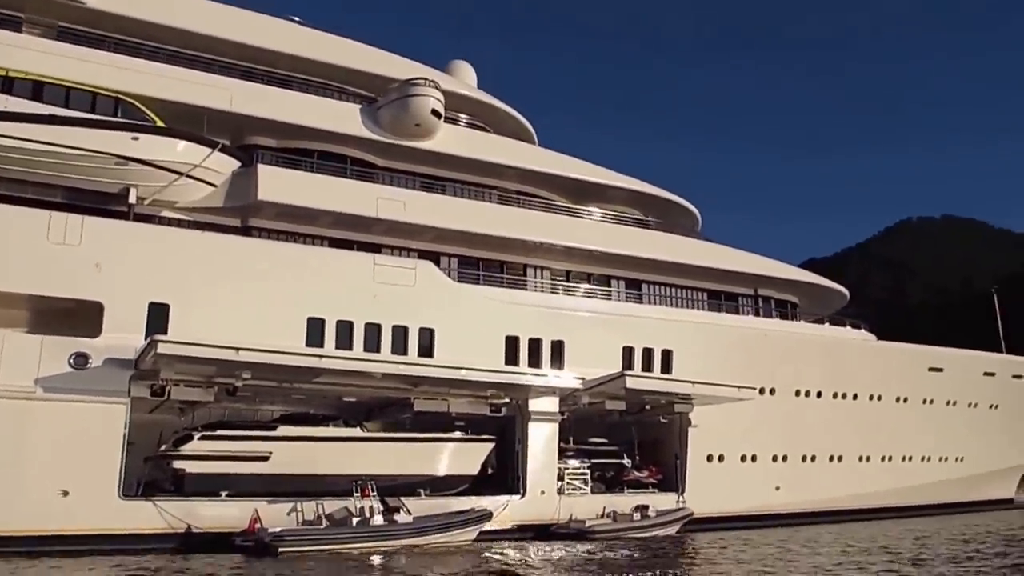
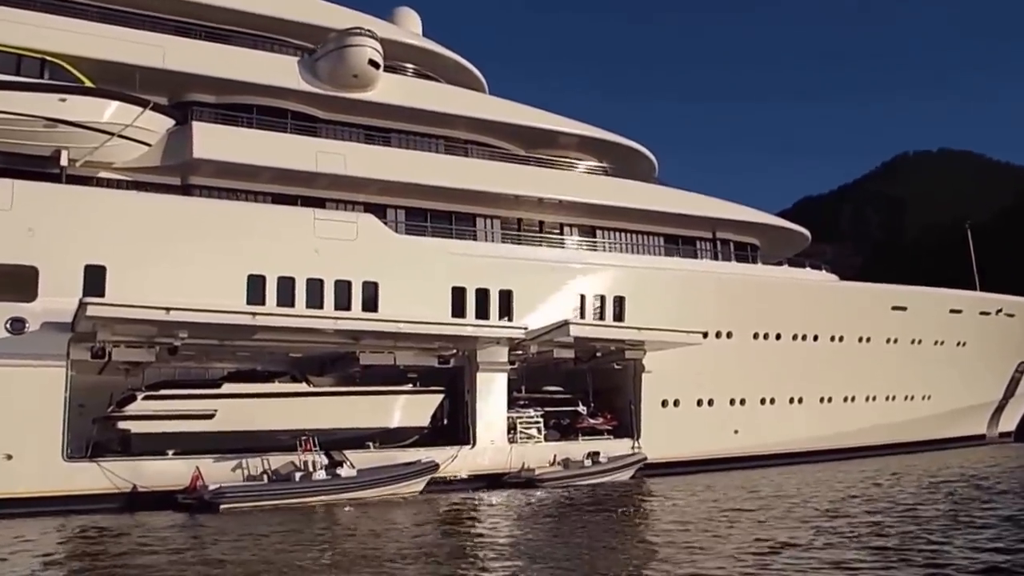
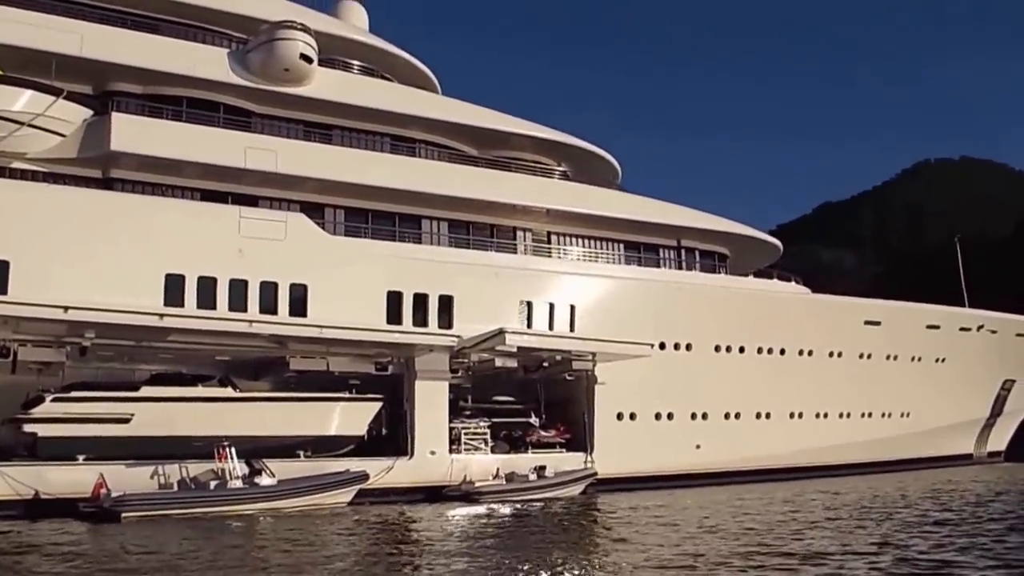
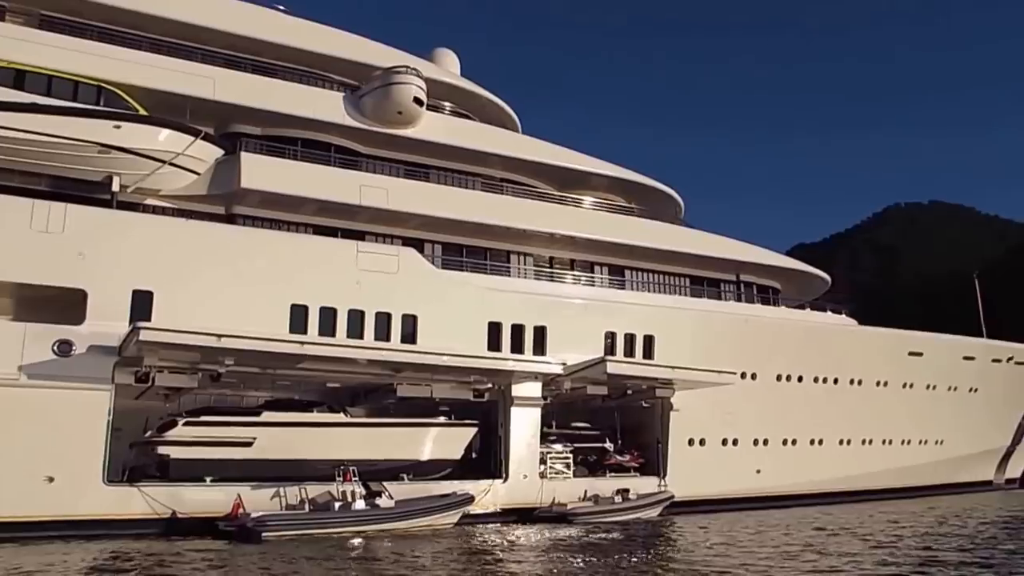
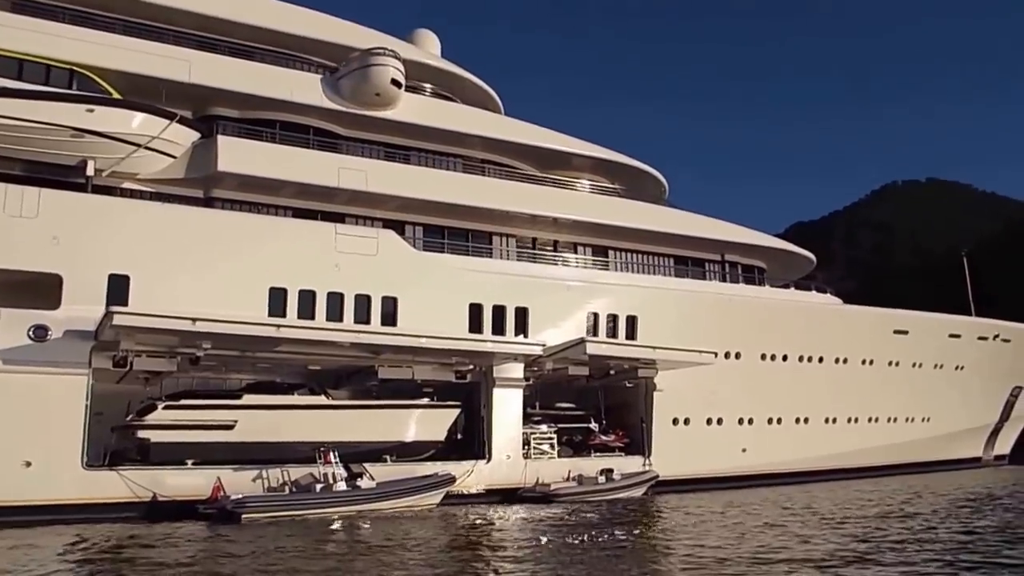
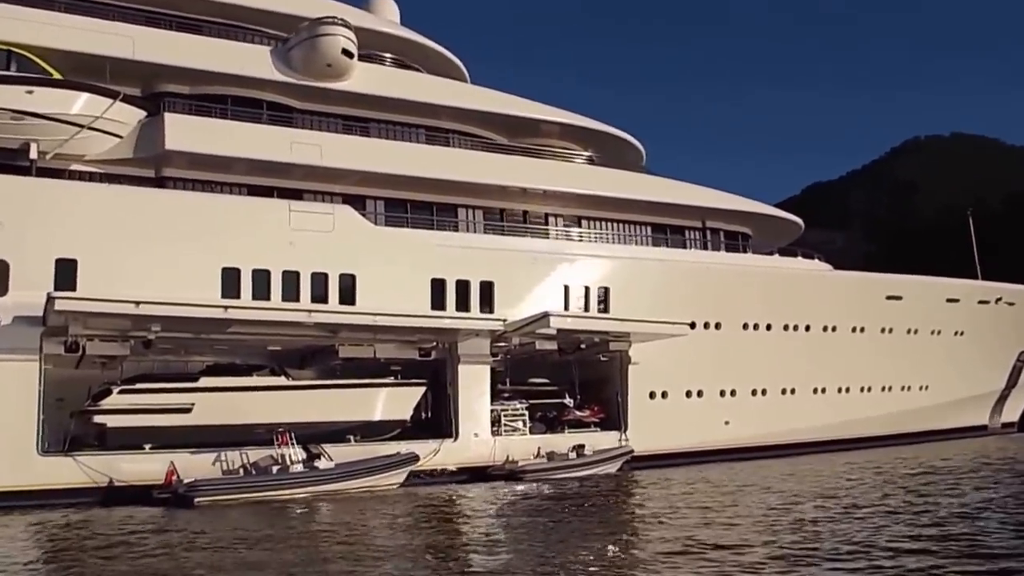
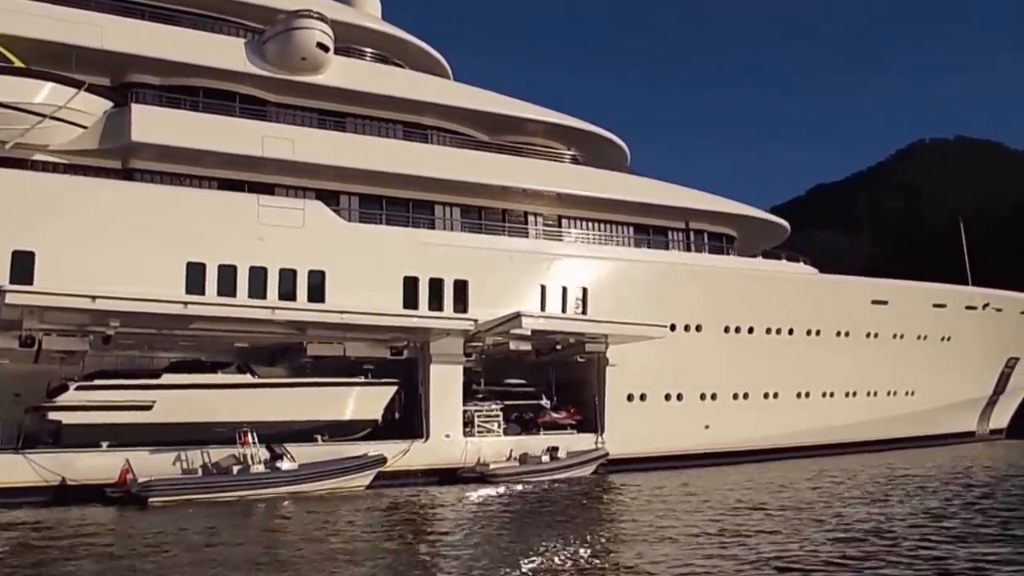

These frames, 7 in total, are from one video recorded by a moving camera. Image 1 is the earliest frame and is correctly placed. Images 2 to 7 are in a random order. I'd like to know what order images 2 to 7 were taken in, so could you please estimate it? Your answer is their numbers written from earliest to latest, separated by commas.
4, 5, 2, 6, 7, 3
